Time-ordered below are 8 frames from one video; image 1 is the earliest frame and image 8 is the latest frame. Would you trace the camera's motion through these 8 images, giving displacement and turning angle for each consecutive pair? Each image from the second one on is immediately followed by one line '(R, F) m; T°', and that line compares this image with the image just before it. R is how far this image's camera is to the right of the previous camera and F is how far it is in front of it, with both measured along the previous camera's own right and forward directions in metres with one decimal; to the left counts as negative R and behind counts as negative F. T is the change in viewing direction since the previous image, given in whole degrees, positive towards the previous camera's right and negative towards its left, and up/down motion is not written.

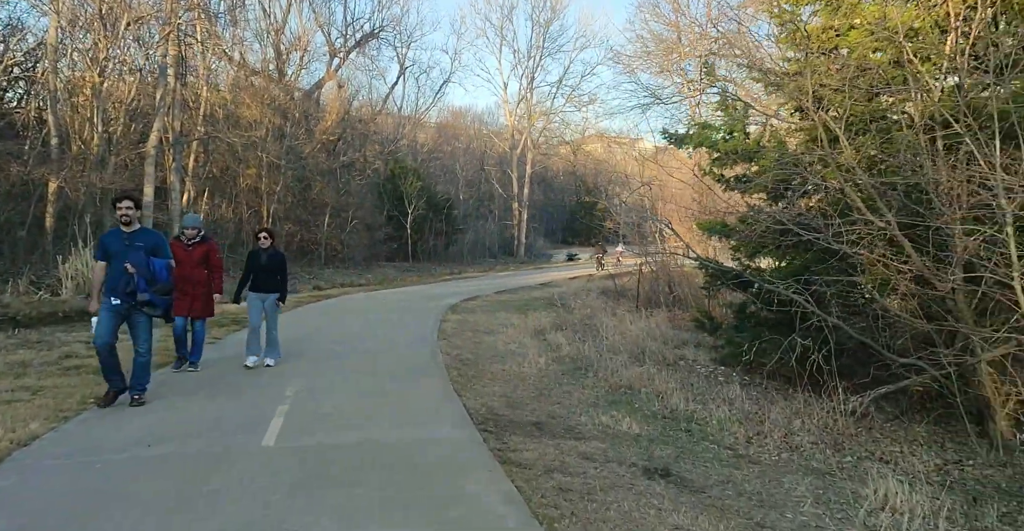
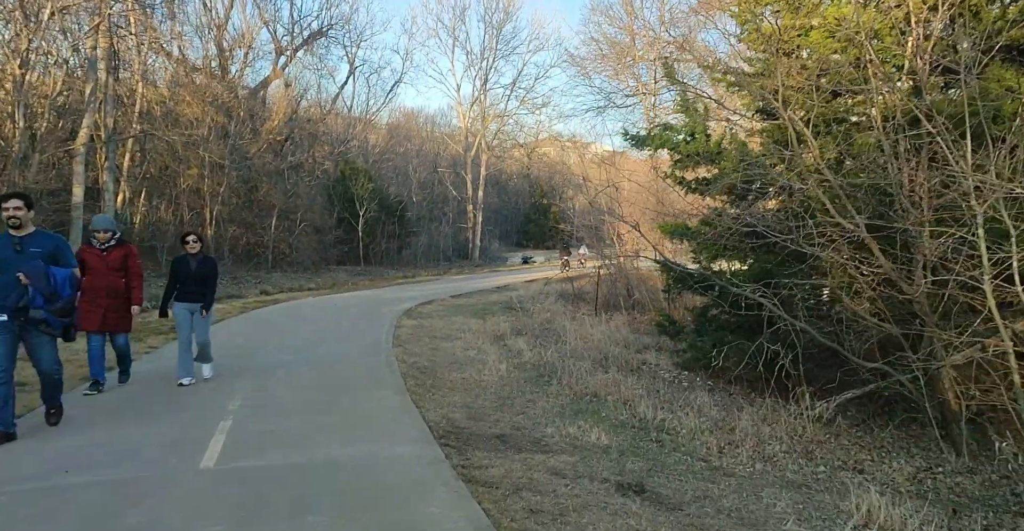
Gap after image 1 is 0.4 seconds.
(-0.1, +0.3) m; +4°
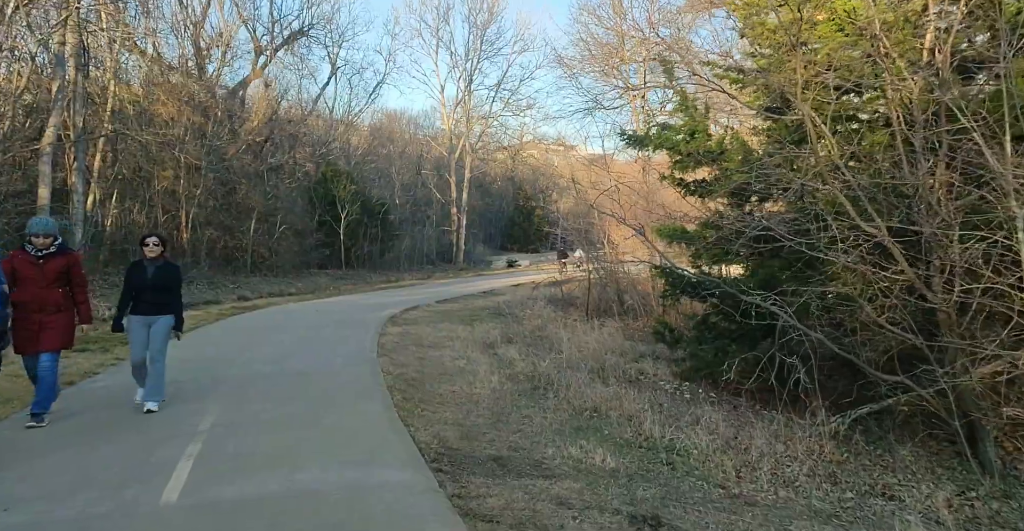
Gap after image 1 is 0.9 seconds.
(-0.1, +0.5) m; +1°
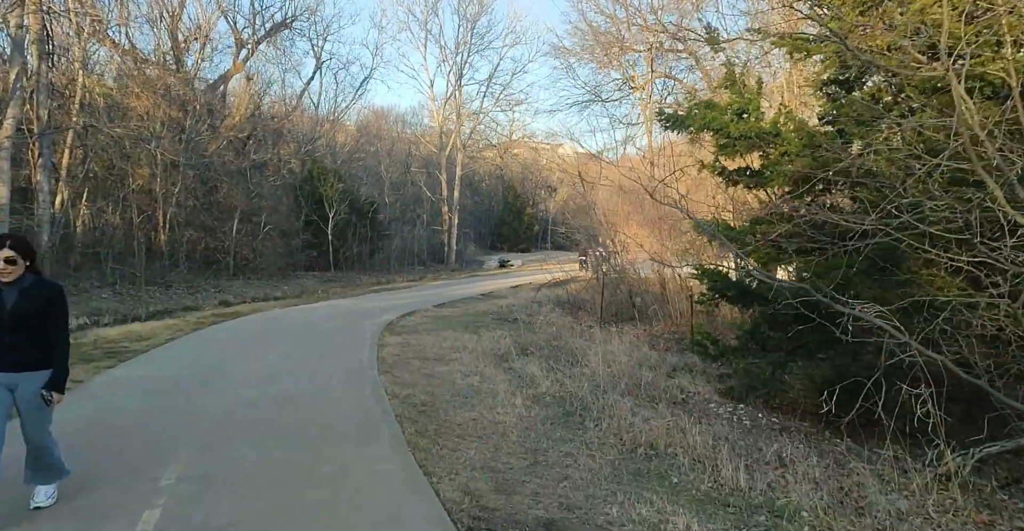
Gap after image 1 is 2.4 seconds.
(-0.4, +1.2) m; +1°
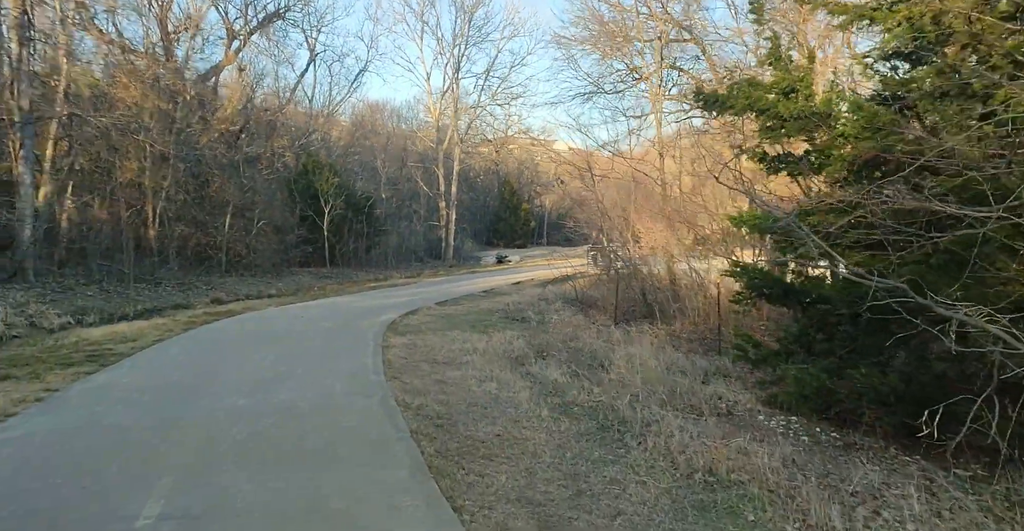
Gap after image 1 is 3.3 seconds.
(-0.3, +0.8) m; +1°
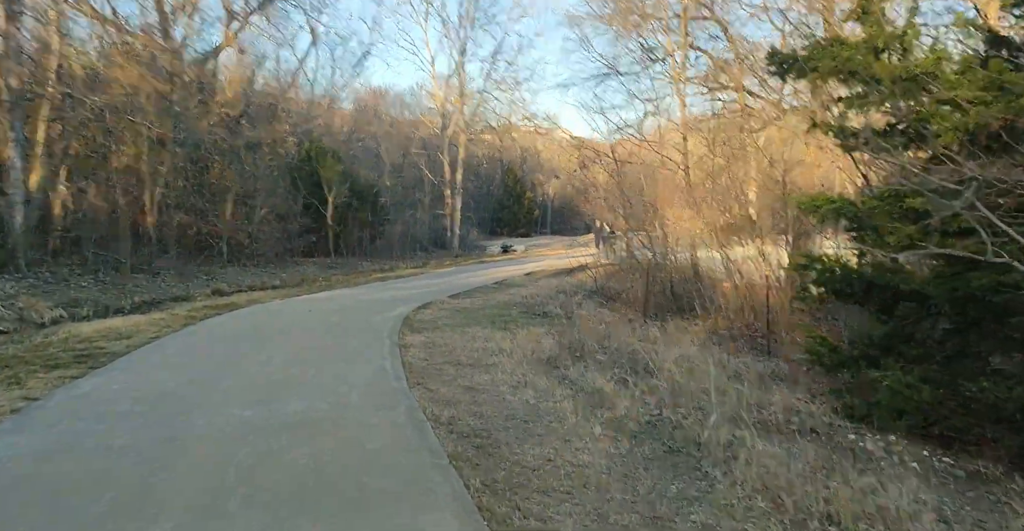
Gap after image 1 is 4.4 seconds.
(-0.4, +0.9) m; 0°
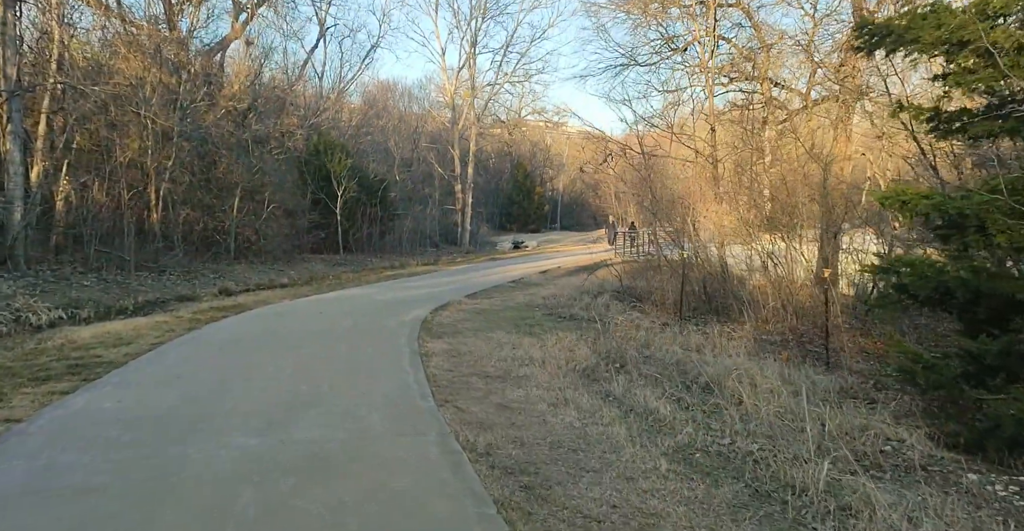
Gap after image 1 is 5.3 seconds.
(-0.3, +0.8) m; -1°
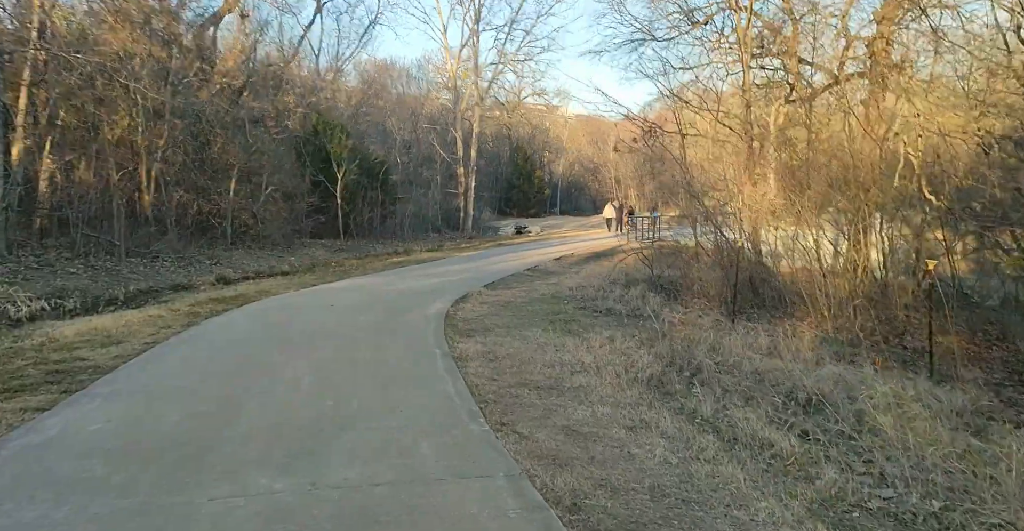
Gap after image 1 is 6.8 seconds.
(-0.6, +1.2) m; +1°
